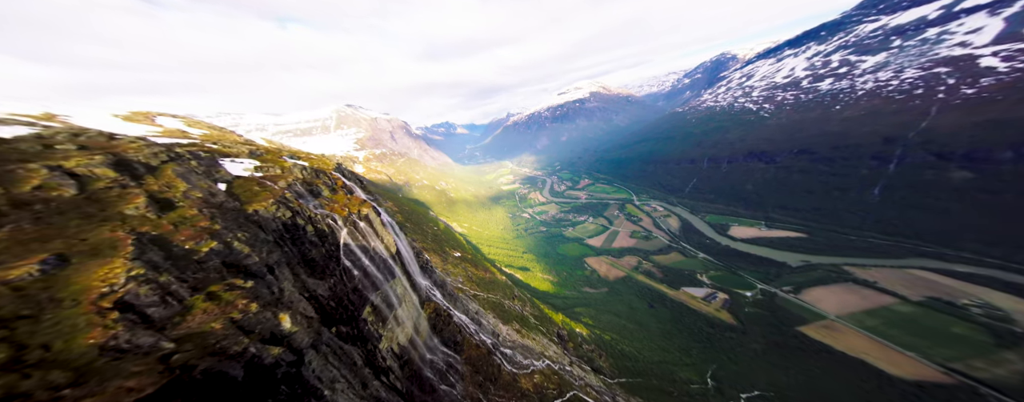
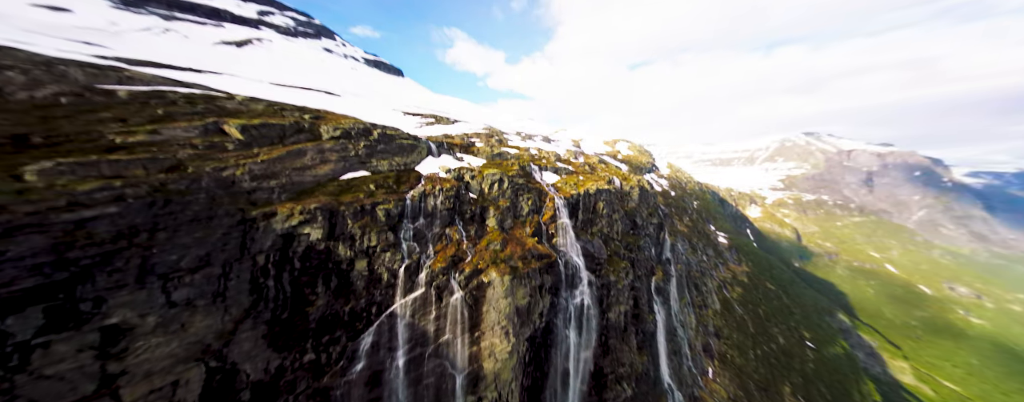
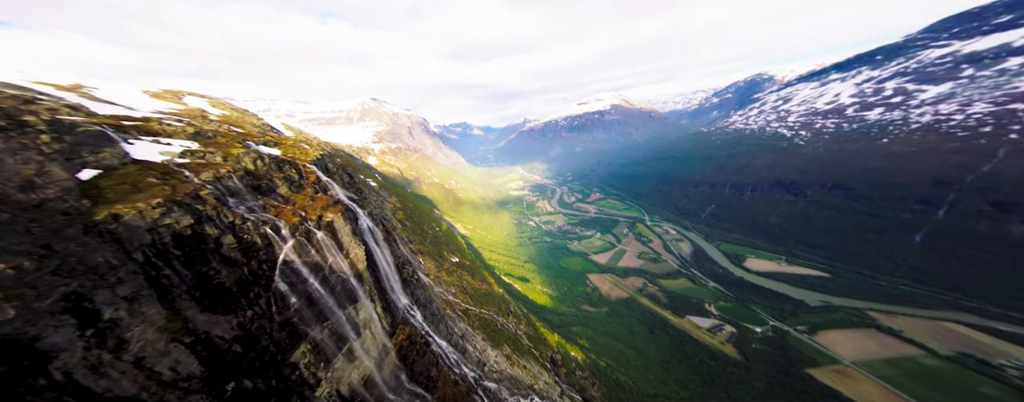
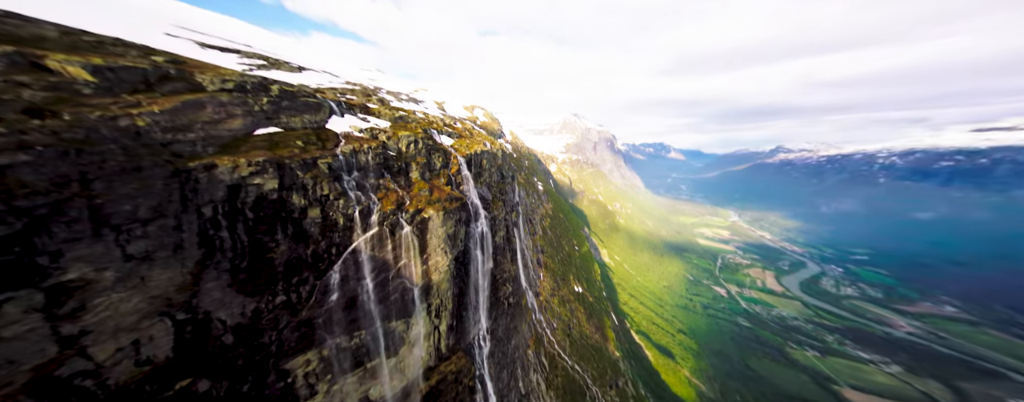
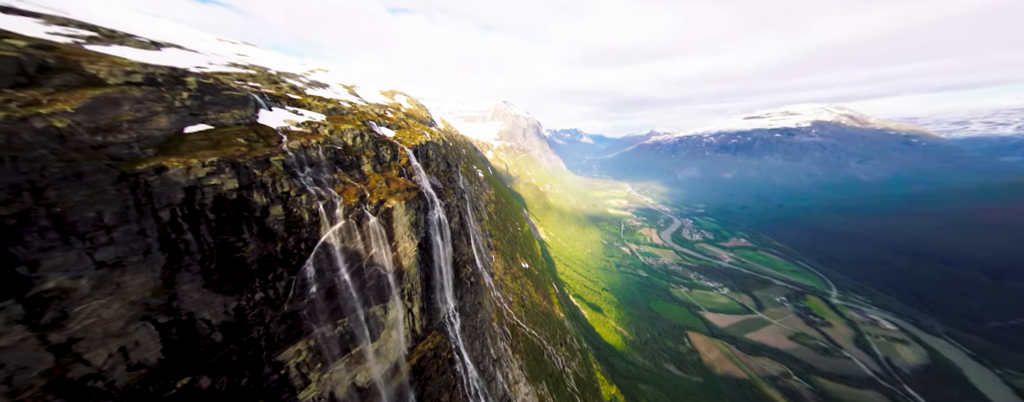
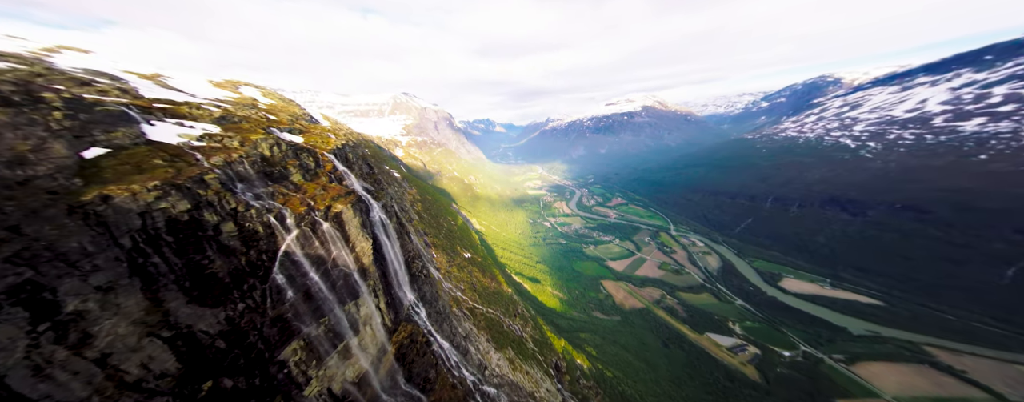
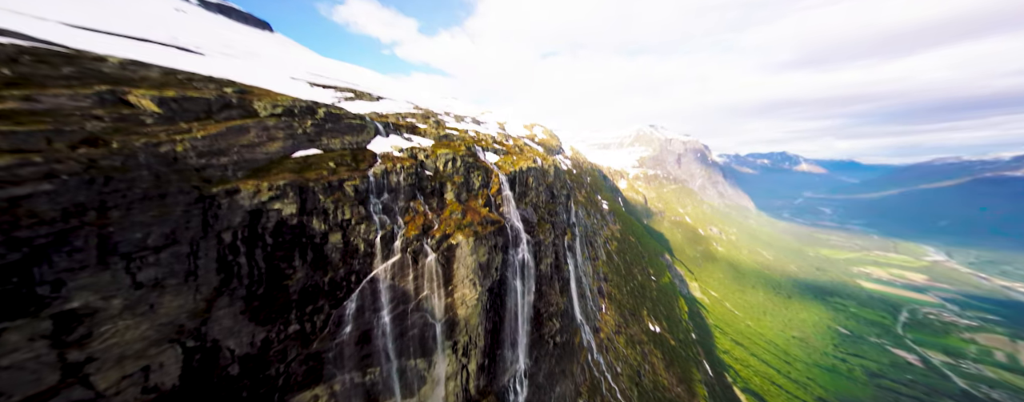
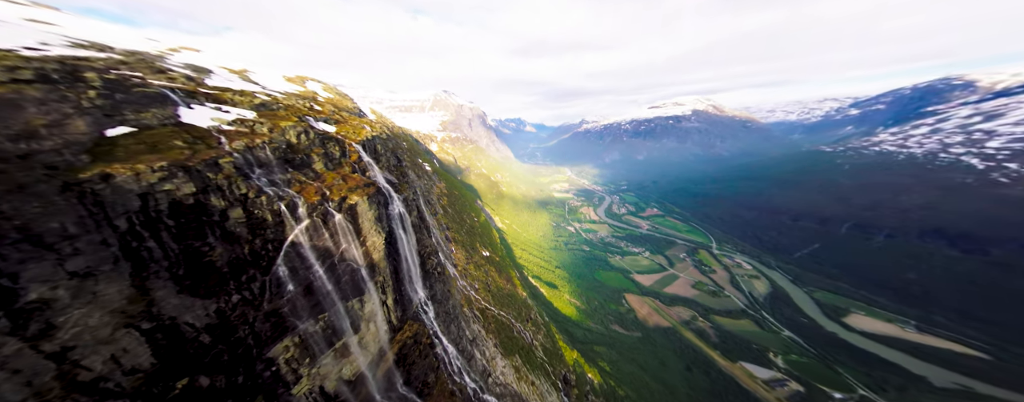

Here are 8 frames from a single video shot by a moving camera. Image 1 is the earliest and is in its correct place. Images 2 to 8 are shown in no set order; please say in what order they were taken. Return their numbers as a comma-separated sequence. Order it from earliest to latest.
3, 6, 8, 5, 4, 7, 2
